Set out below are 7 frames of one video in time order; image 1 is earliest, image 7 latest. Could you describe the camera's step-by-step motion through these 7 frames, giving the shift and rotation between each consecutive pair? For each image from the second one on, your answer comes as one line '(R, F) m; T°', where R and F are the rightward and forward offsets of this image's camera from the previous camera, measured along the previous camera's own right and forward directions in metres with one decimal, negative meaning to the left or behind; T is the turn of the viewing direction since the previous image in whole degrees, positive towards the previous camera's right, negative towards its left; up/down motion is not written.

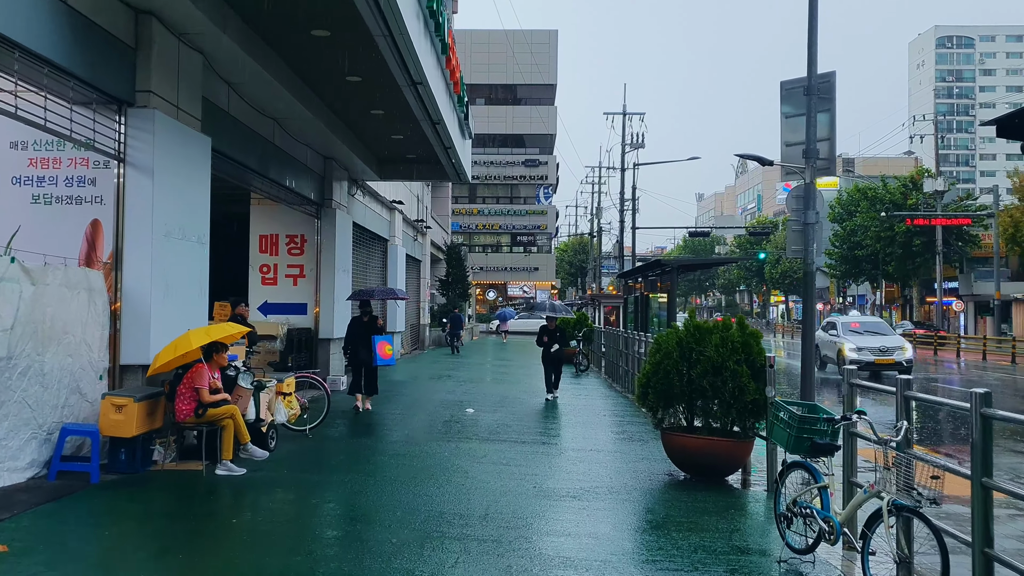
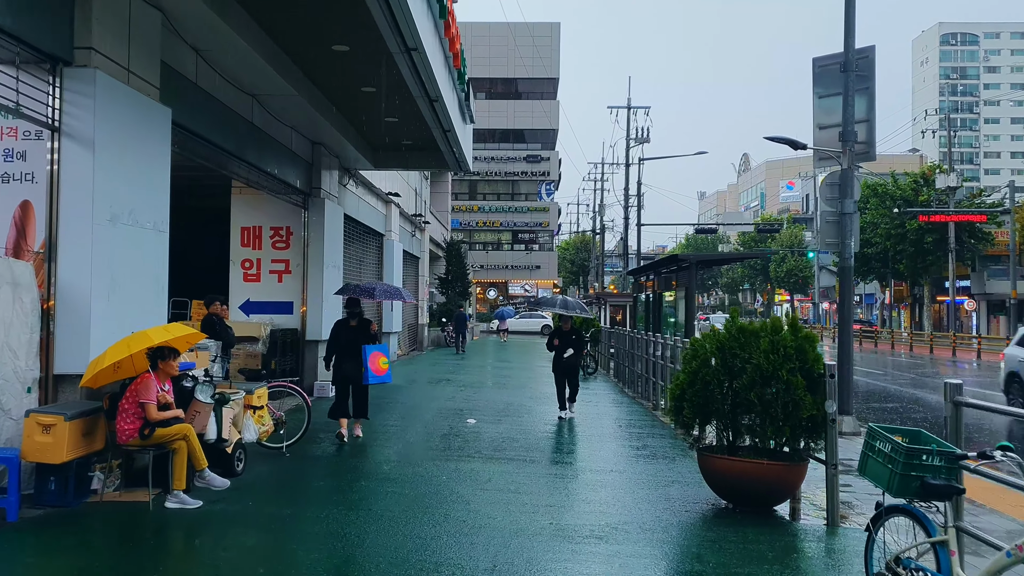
(-0.1, +1.2) m; 0°
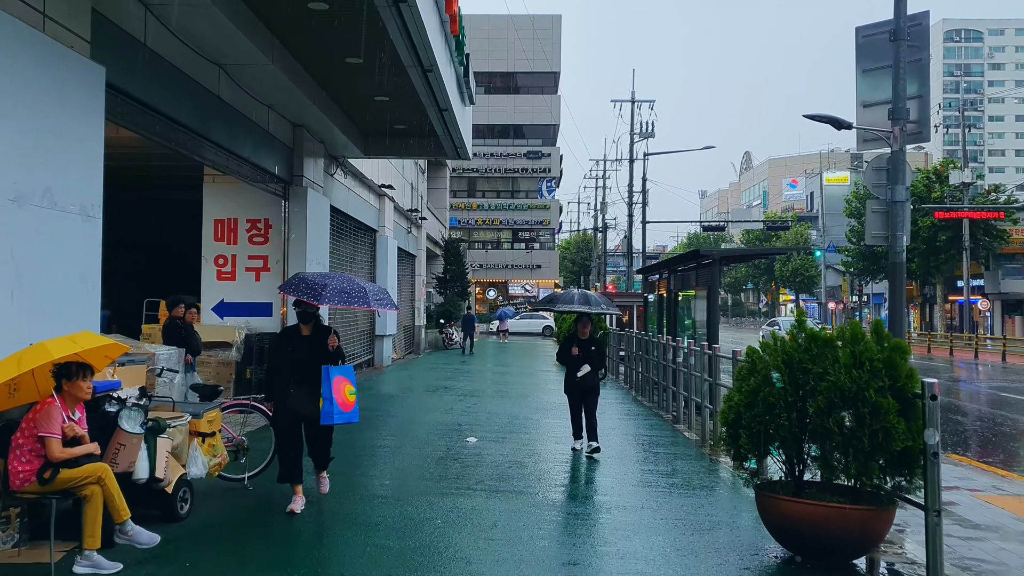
(-0.1, +1.4) m; 0°
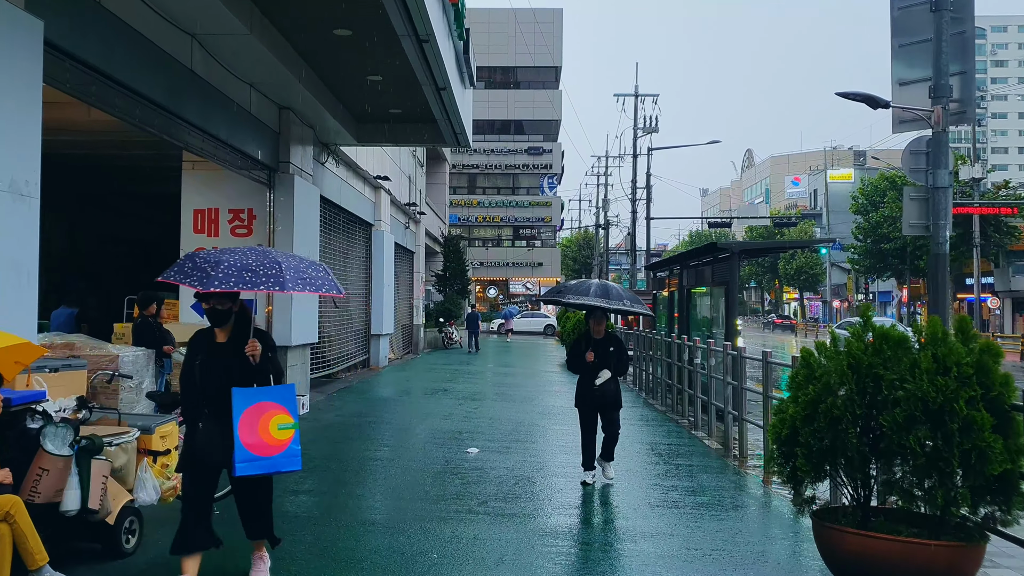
(-0.1, +0.9) m; 0°
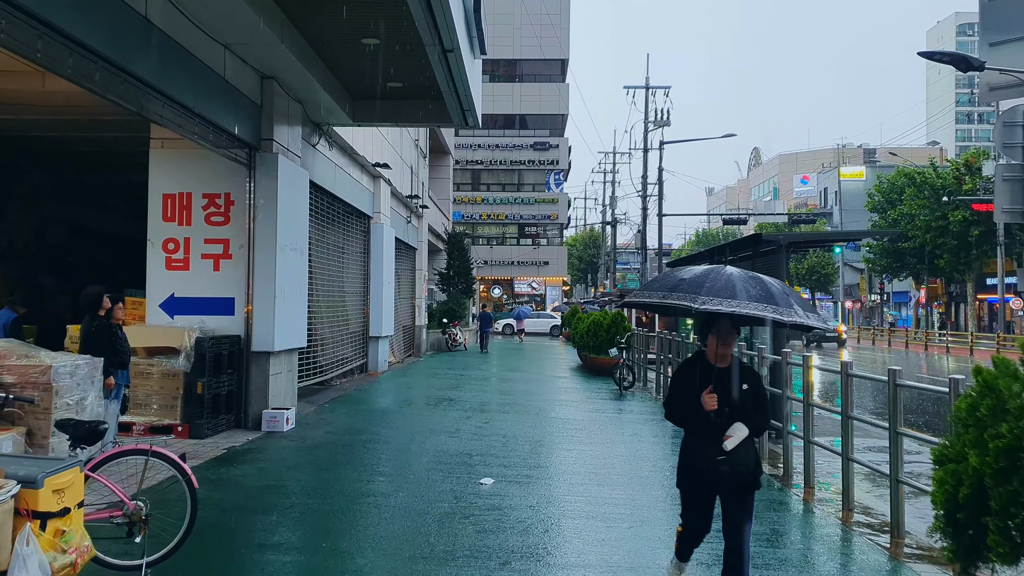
(-0.2, +1.5) m; 0°
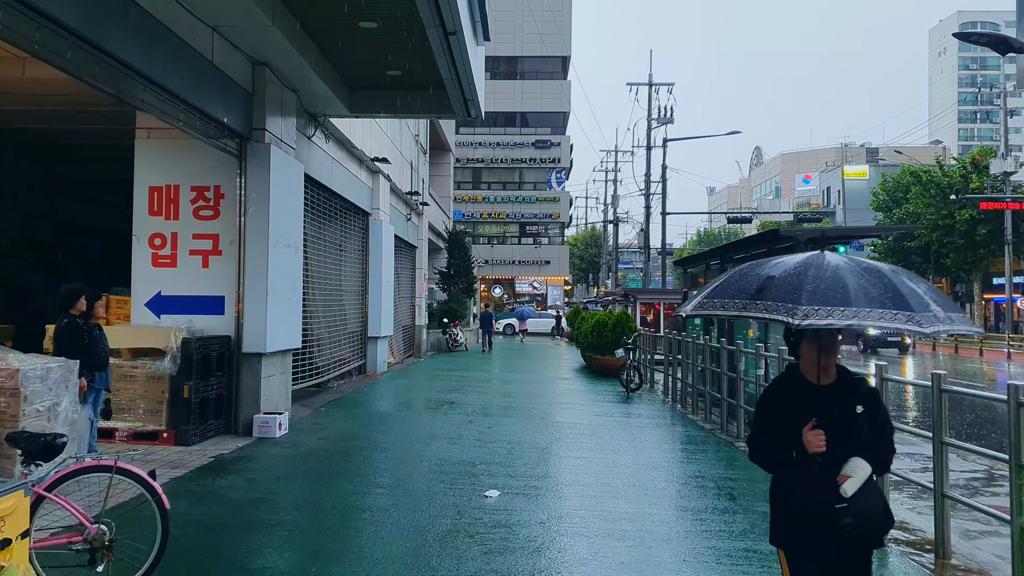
(-0.1, +0.5) m; 0°
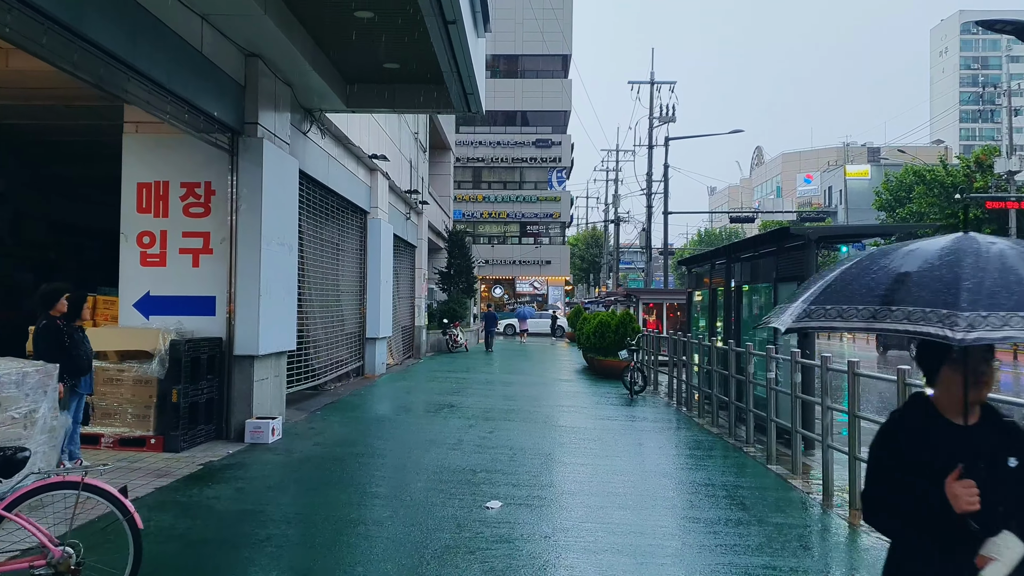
(0.0, +0.3) m; 0°
